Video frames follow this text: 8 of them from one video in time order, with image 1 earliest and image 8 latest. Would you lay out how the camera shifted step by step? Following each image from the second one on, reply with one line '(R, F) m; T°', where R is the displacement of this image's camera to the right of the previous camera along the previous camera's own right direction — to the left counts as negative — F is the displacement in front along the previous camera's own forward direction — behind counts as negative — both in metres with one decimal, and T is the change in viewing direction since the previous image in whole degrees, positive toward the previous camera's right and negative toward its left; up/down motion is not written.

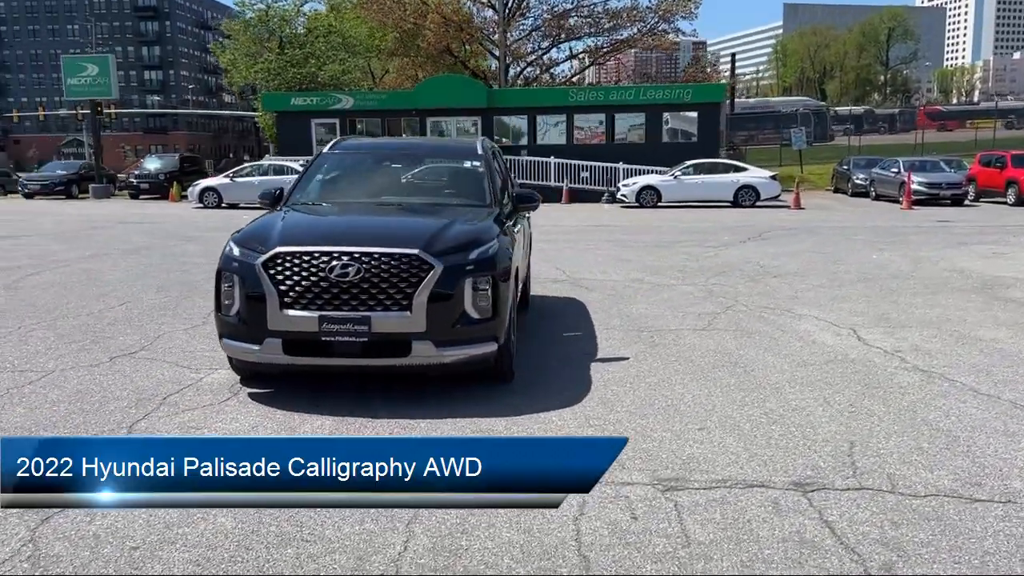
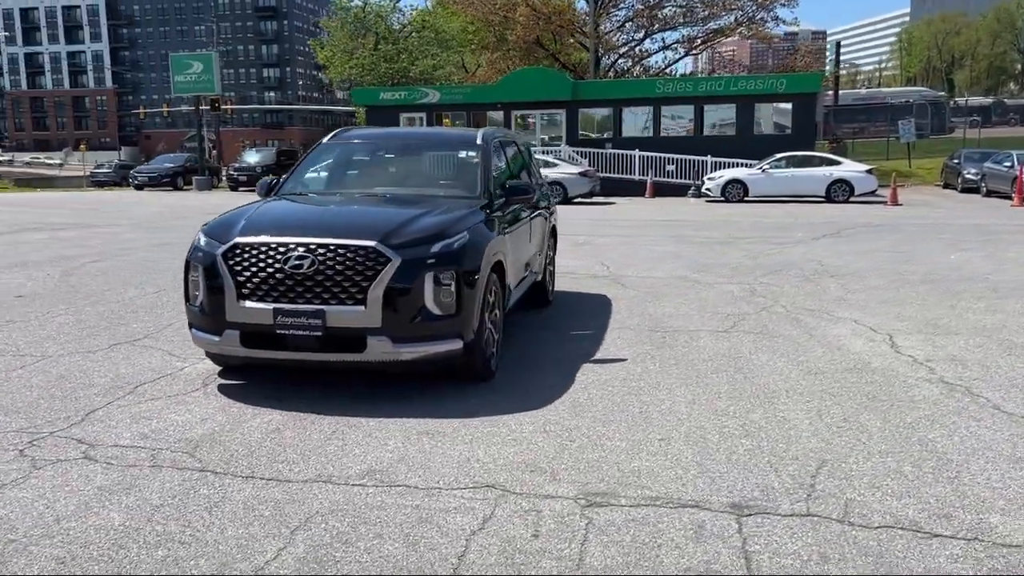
(+0.9, +0.3) m; -7°
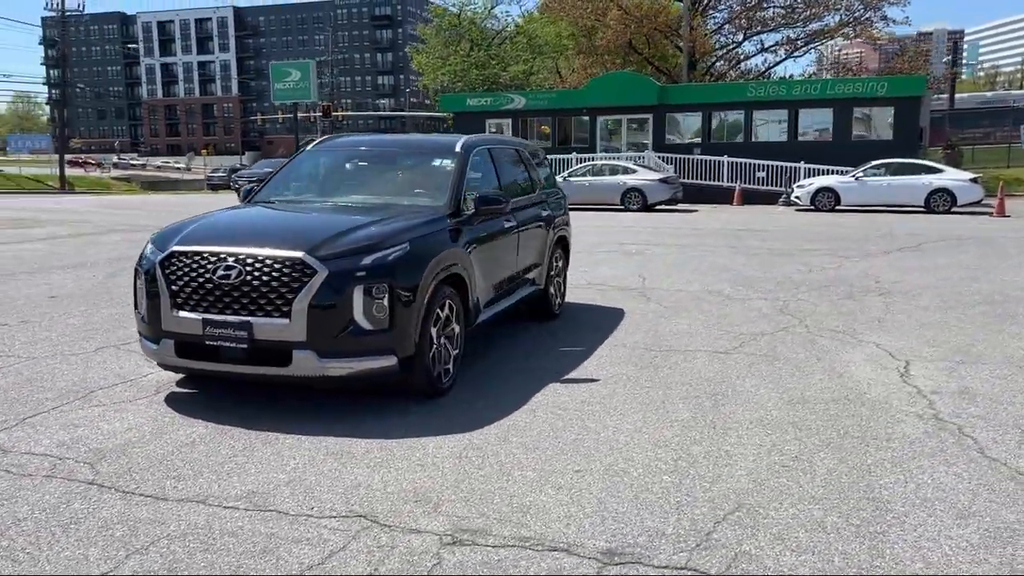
(+1.0, +0.3) m; -7°
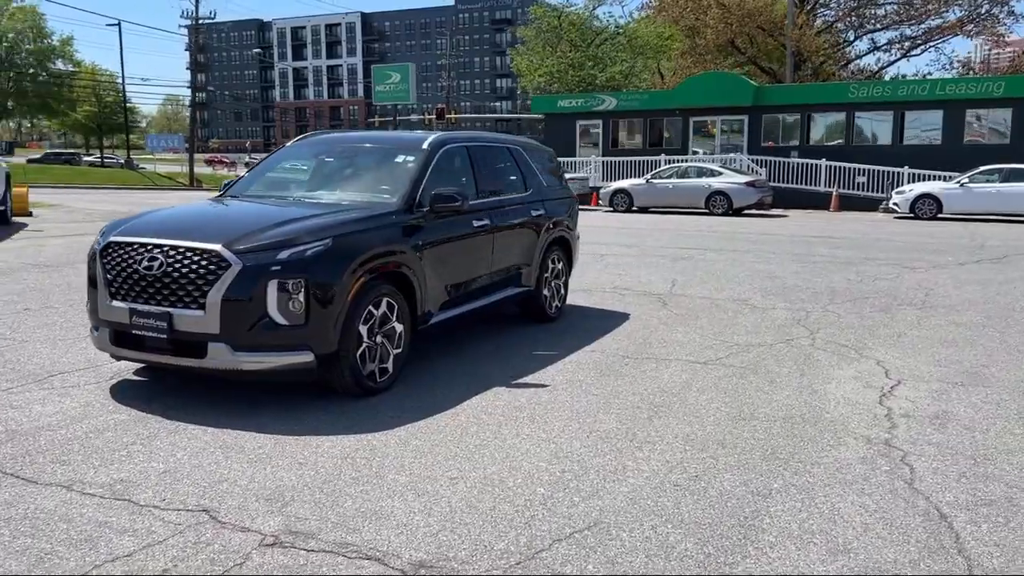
(+1.2, +0.2) m; -8°
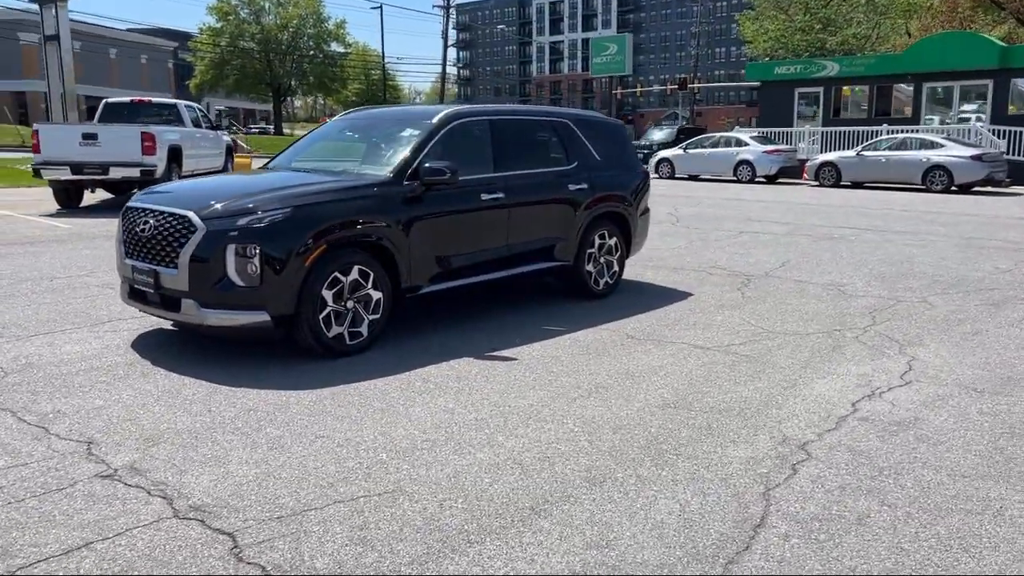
(+1.9, +0.2) m; -16°
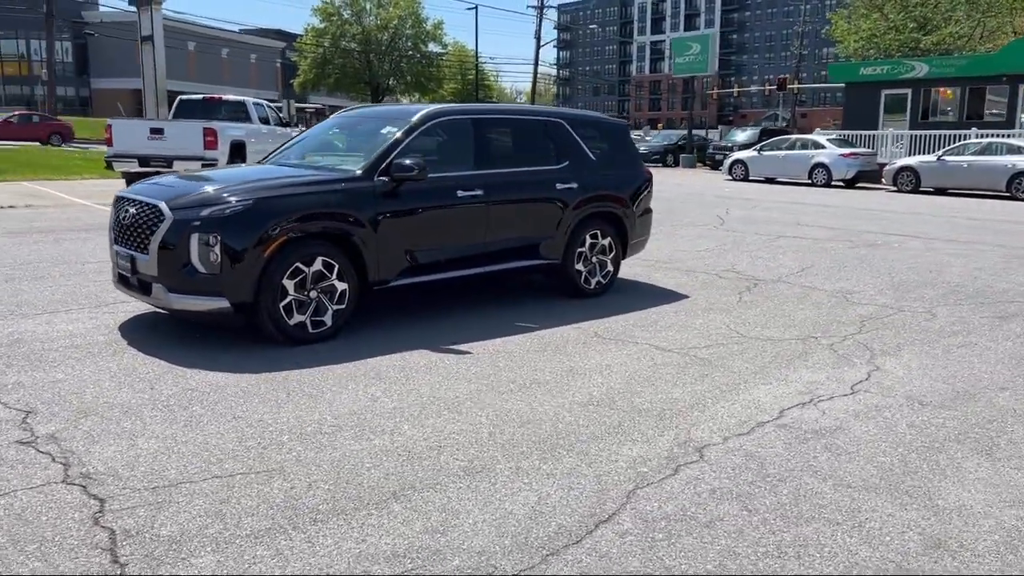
(+1.0, 0.0) m; -6°
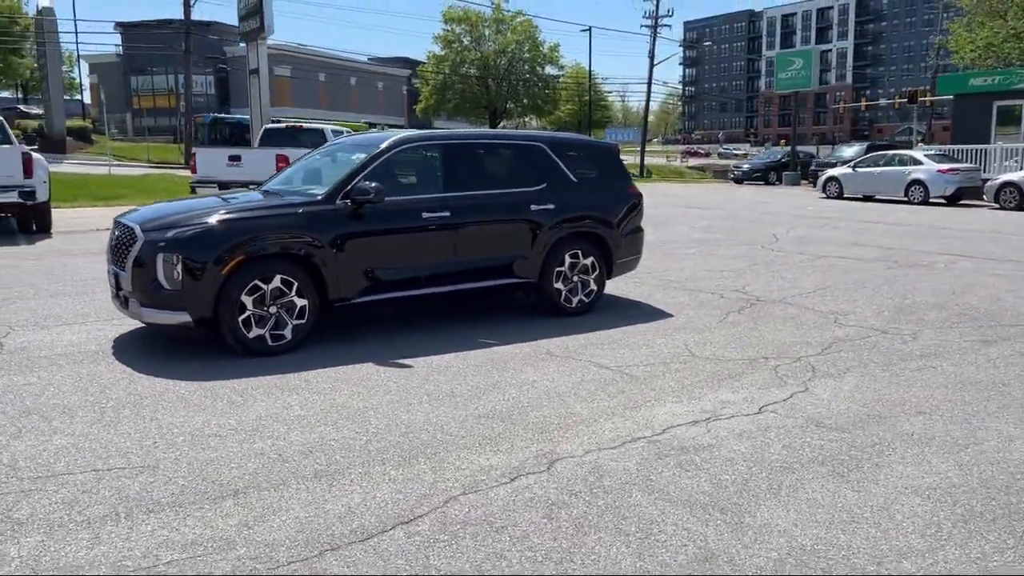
(+1.4, -0.2) m; -8°
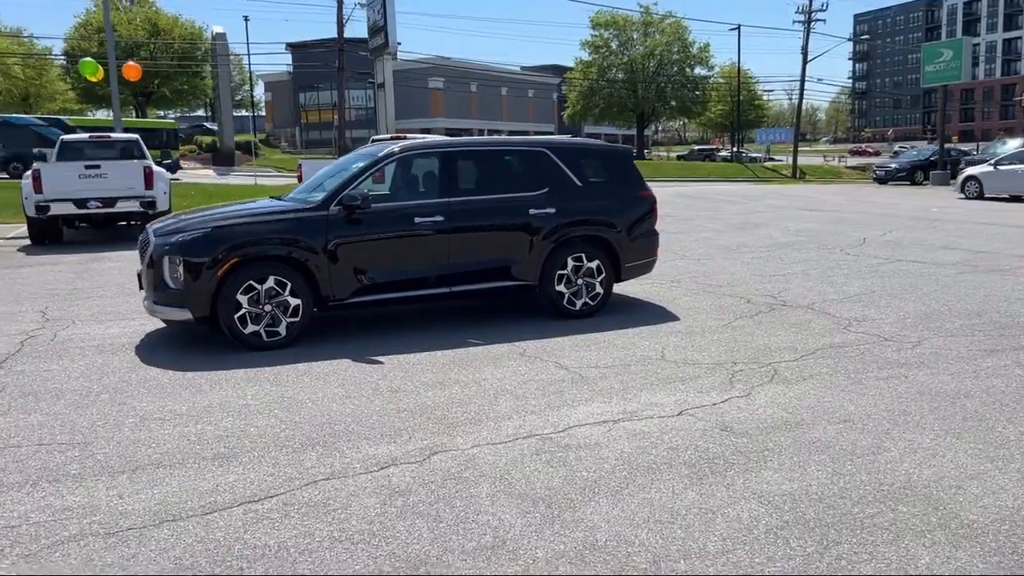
(+1.5, -0.1) m; -10°
